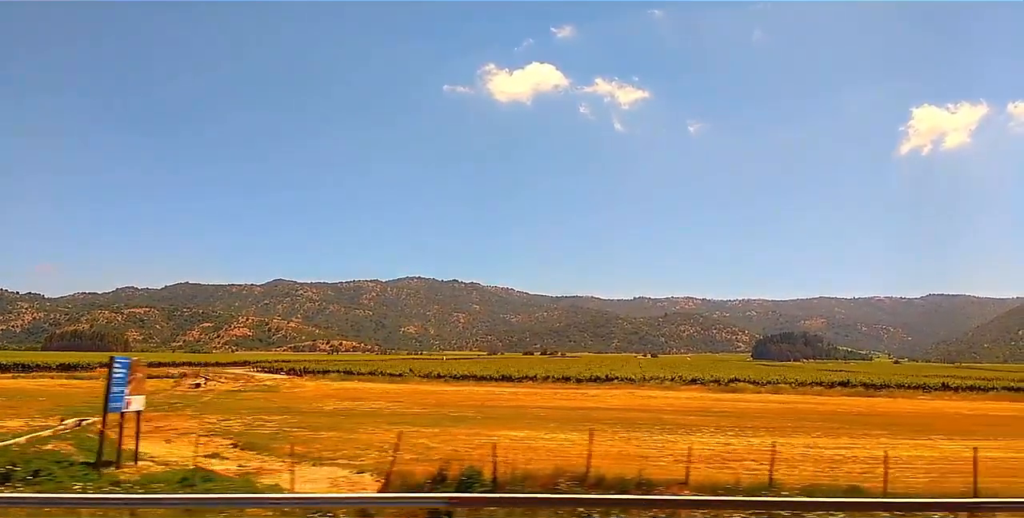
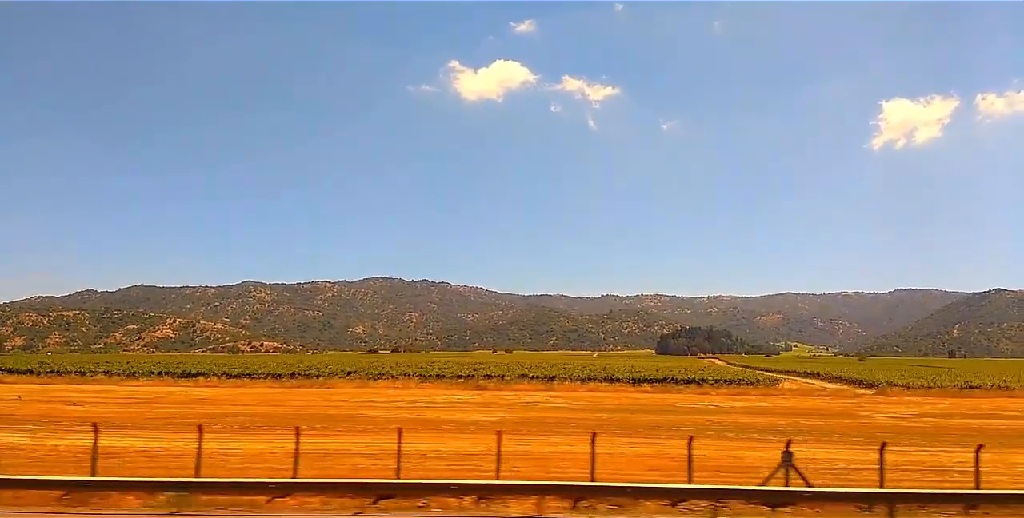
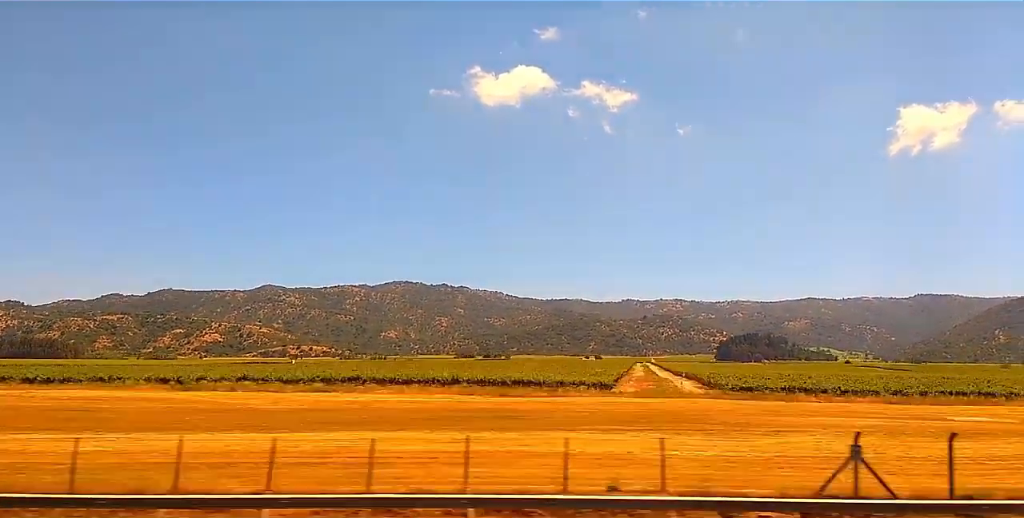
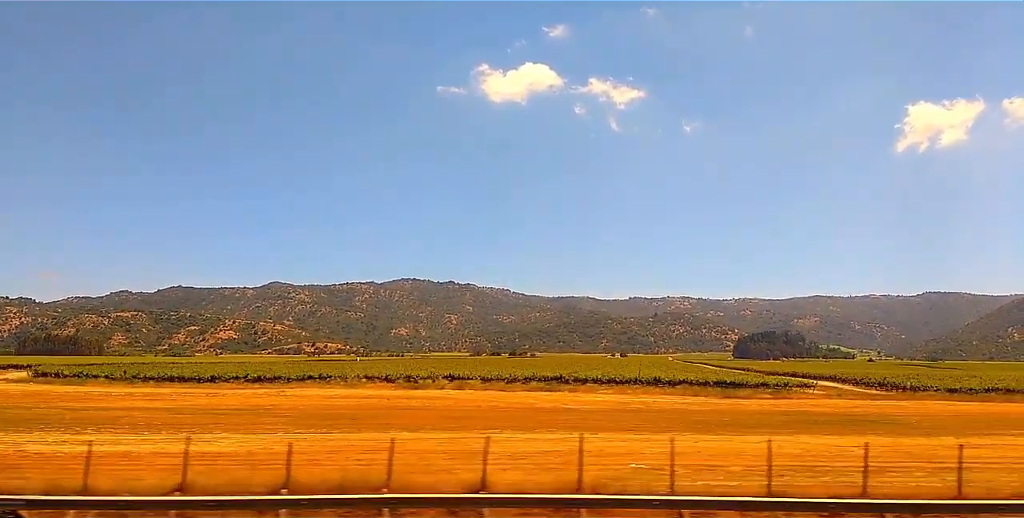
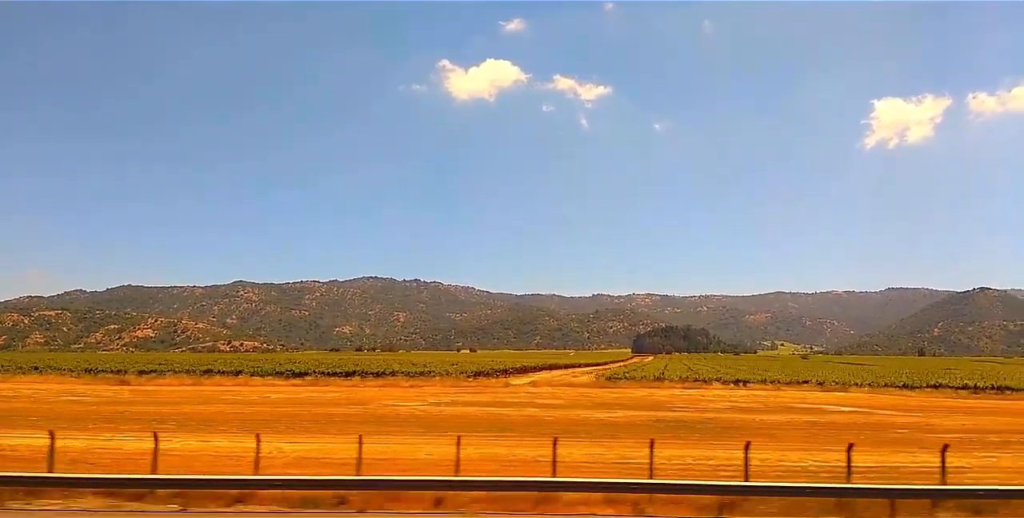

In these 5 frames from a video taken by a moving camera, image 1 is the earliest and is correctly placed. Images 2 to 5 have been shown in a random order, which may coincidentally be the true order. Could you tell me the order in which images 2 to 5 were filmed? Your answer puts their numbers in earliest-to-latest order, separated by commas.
4, 3, 2, 5
